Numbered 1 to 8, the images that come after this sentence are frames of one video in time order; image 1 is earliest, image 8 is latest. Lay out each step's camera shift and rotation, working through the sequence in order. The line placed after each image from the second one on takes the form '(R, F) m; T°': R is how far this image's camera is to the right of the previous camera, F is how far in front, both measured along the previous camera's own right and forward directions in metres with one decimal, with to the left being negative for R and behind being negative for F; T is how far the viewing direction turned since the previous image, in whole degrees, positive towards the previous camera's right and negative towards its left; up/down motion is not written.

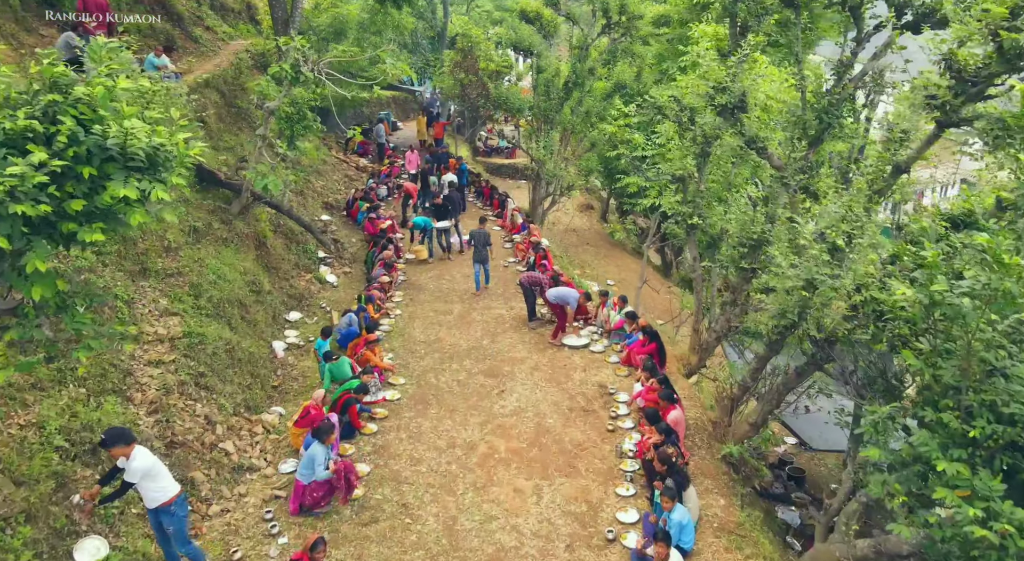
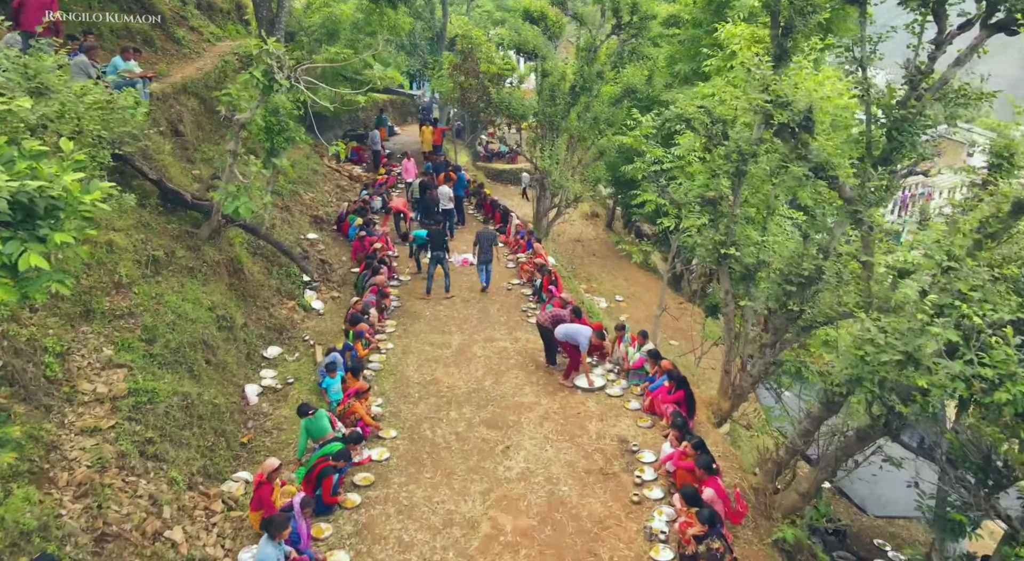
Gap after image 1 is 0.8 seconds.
(-0.1, +1.4) m; 0°
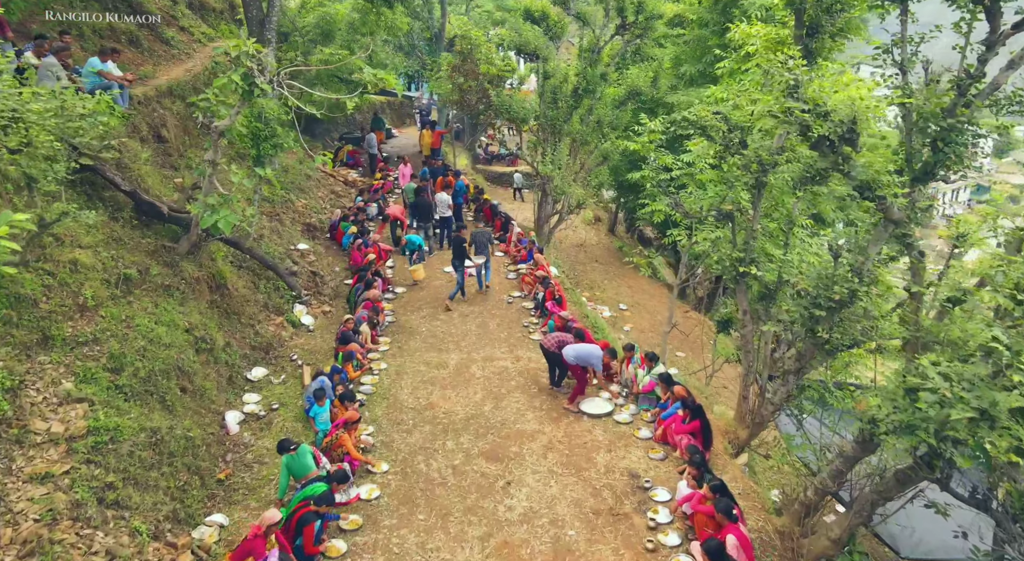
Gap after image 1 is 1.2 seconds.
(0.0, +0.7) m; 0°
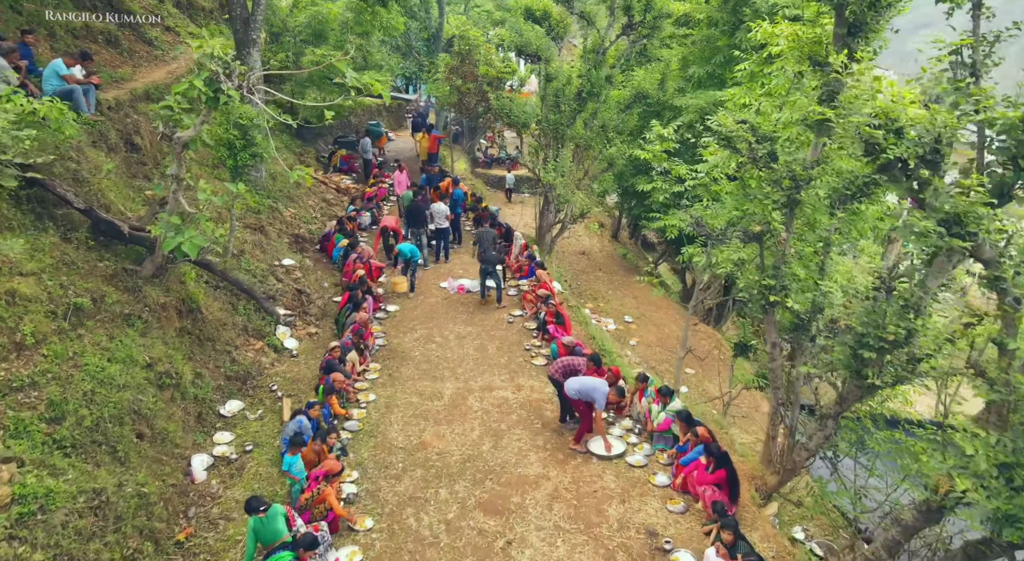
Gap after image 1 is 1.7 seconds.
(0.0, +1.0) m; 0°
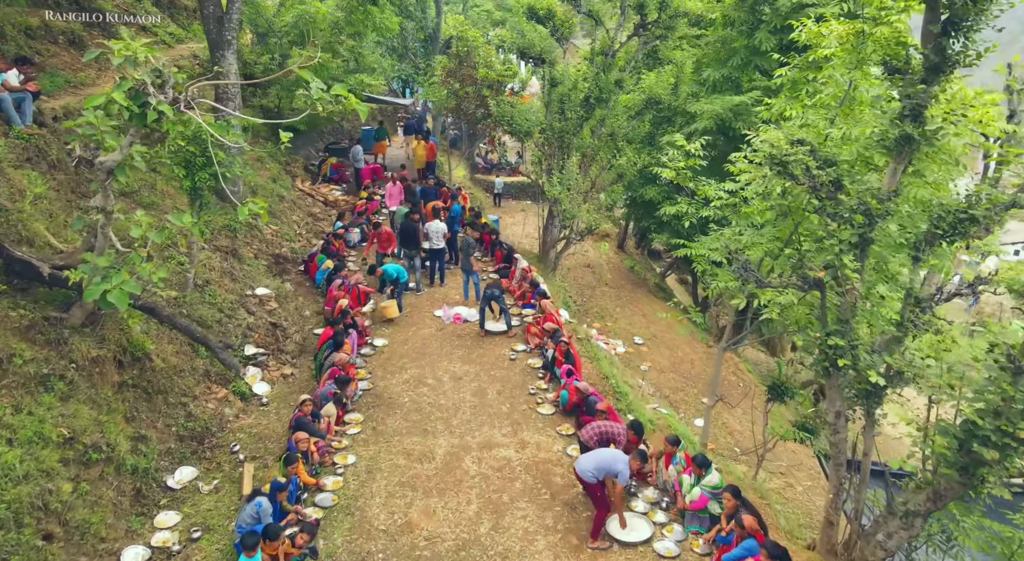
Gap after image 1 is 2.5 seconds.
(0.0, +1.6) m; 0°
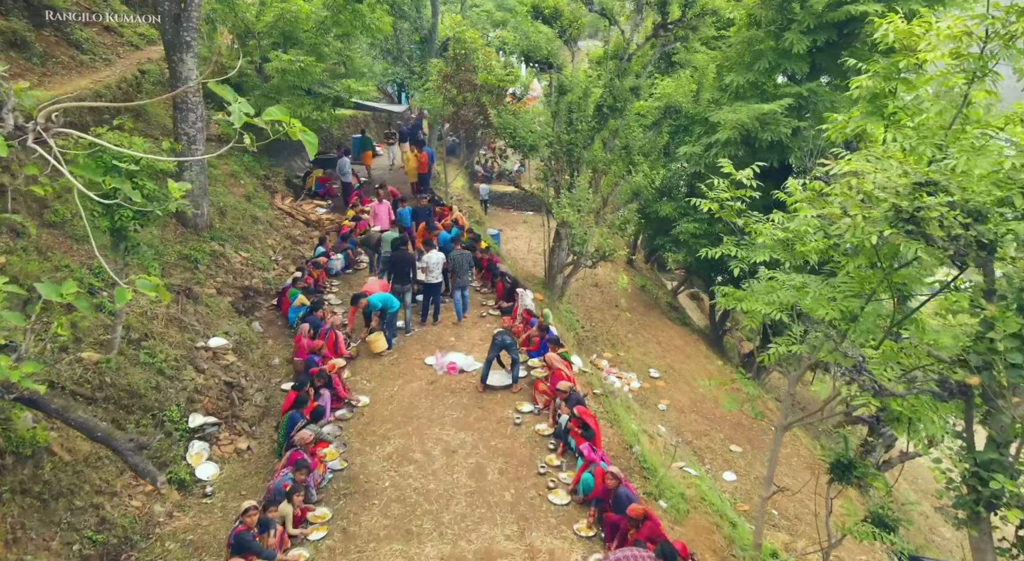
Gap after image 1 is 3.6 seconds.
(-0.1, +2.1) m; 0°
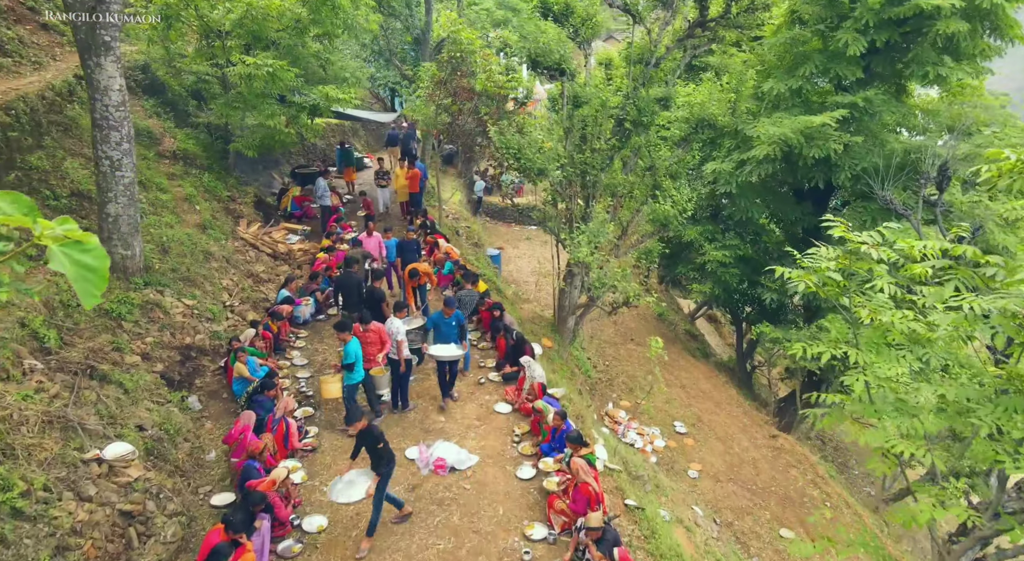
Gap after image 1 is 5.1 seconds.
(-0.1, +2.7) m; 0°
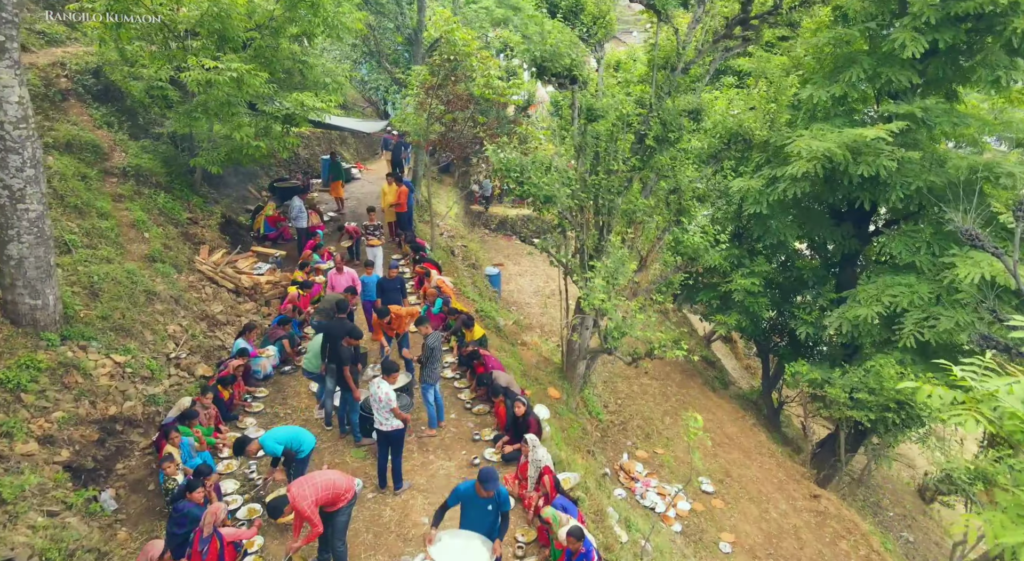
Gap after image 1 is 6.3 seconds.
(0.0, +2.2) m; 0°
